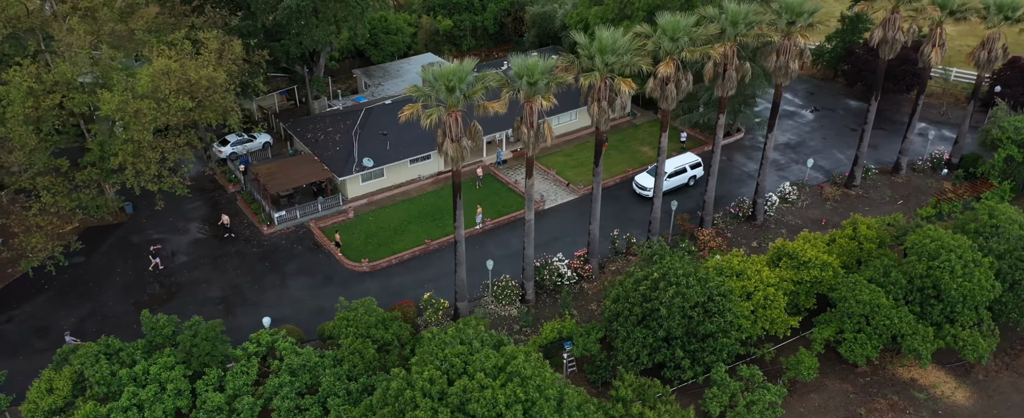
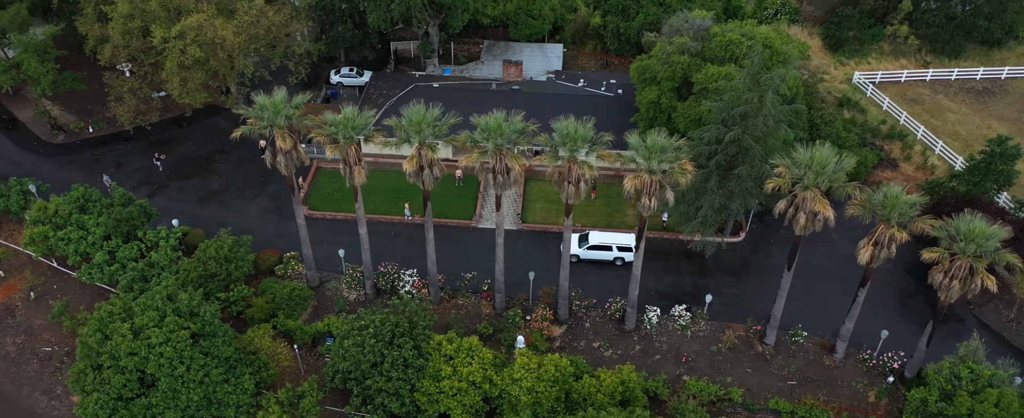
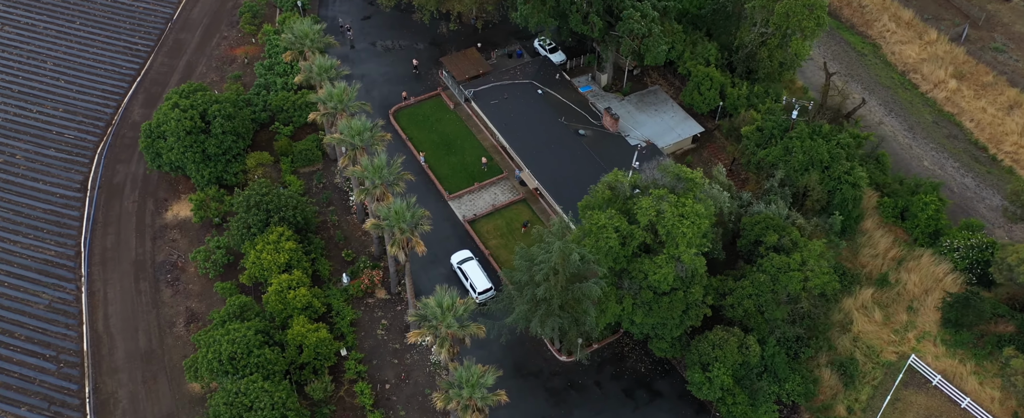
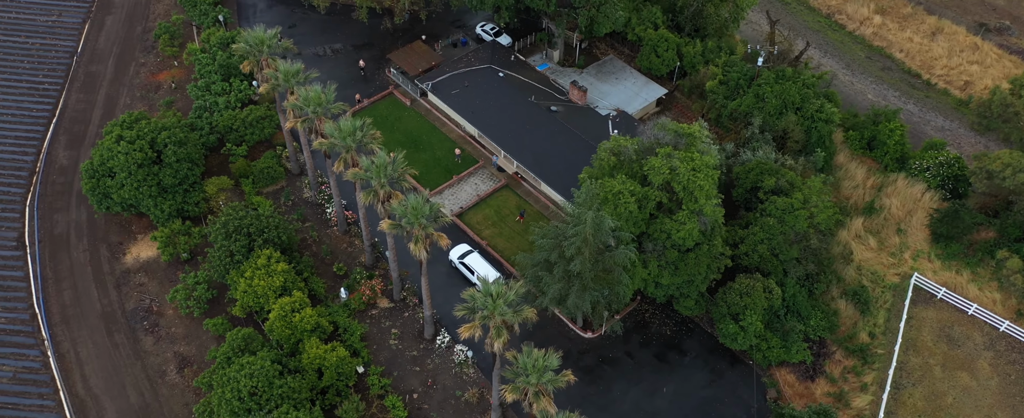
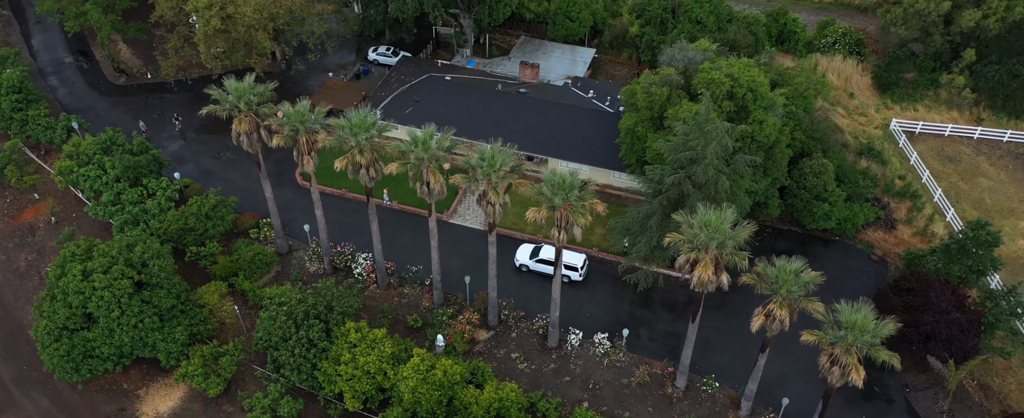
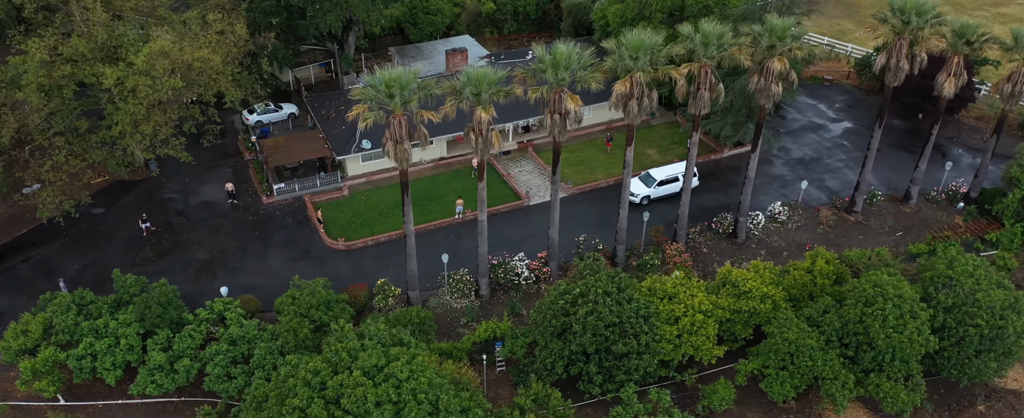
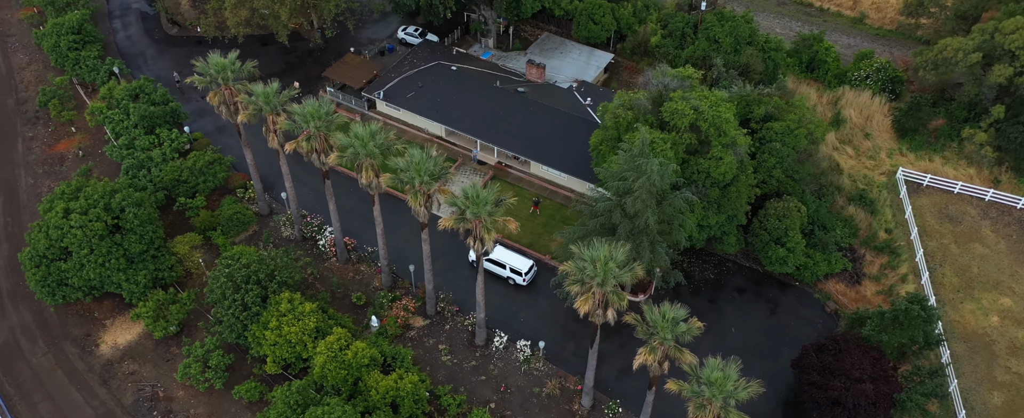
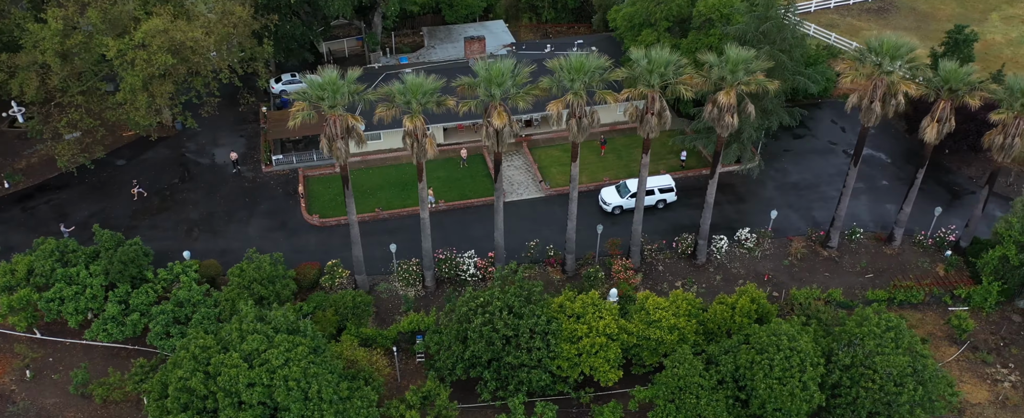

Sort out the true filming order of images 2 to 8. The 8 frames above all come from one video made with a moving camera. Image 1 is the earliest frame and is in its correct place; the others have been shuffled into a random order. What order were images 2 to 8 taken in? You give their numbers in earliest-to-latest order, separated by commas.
6, 8, 2, 5, 7, 4, 3
